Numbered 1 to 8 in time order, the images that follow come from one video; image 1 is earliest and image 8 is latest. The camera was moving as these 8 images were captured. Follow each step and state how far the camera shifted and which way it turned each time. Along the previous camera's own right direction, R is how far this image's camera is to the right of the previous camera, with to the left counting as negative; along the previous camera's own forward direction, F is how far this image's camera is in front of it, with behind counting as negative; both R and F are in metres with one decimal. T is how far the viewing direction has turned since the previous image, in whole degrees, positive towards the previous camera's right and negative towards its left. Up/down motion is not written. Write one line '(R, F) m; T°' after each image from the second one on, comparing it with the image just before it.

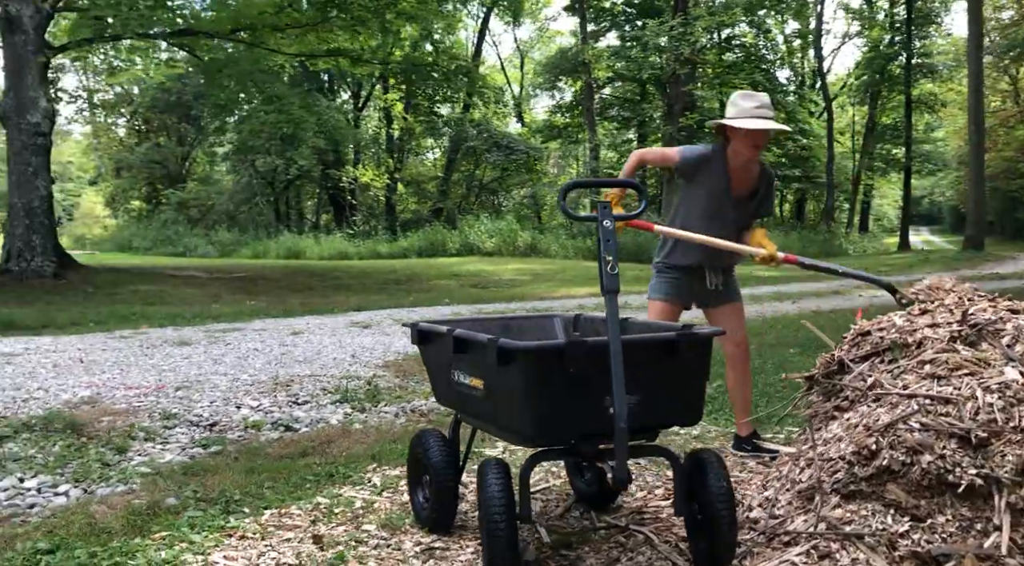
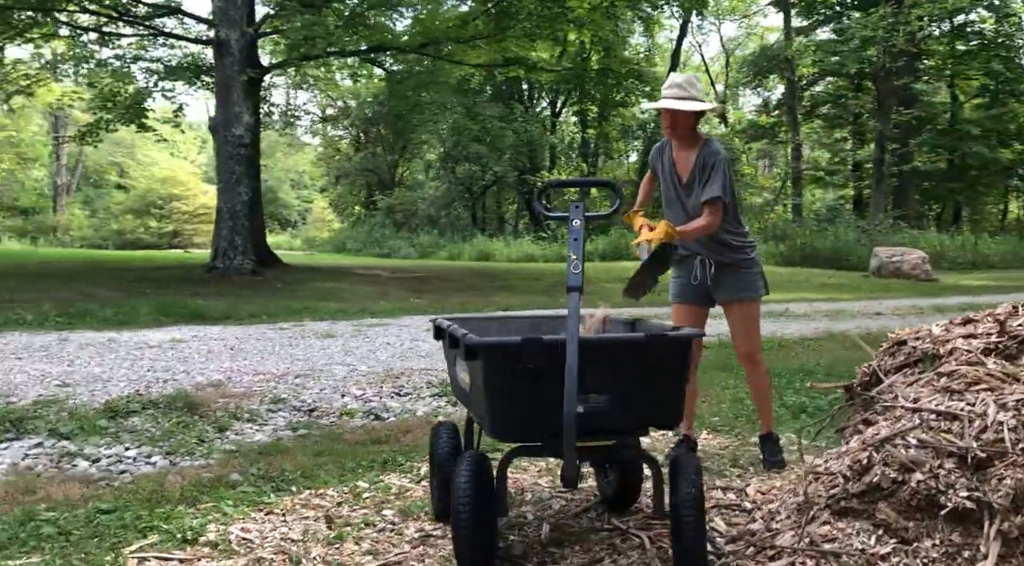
(+1.7, 0.0) m; -15°
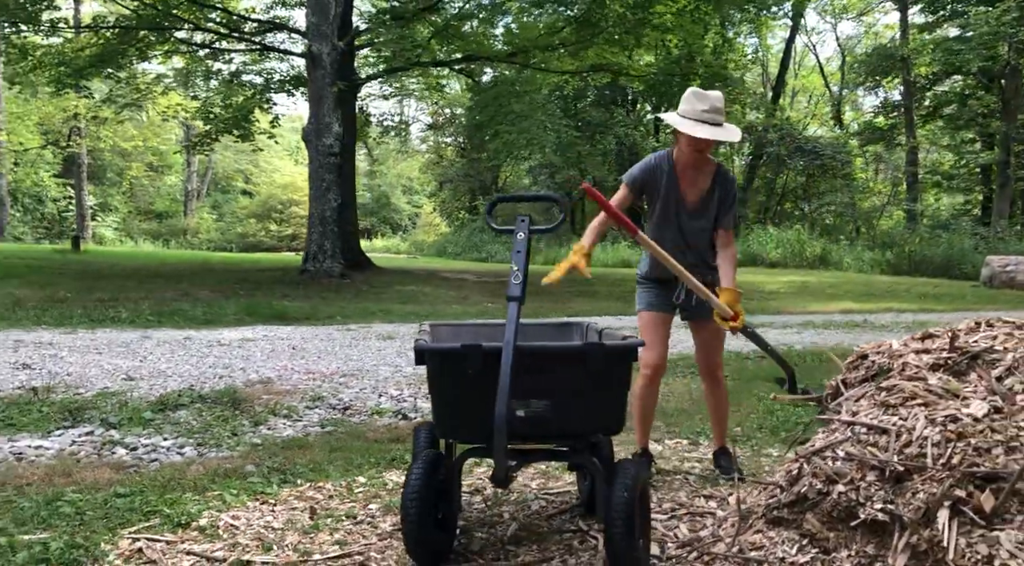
(+1.2, -0.2) m; -9°
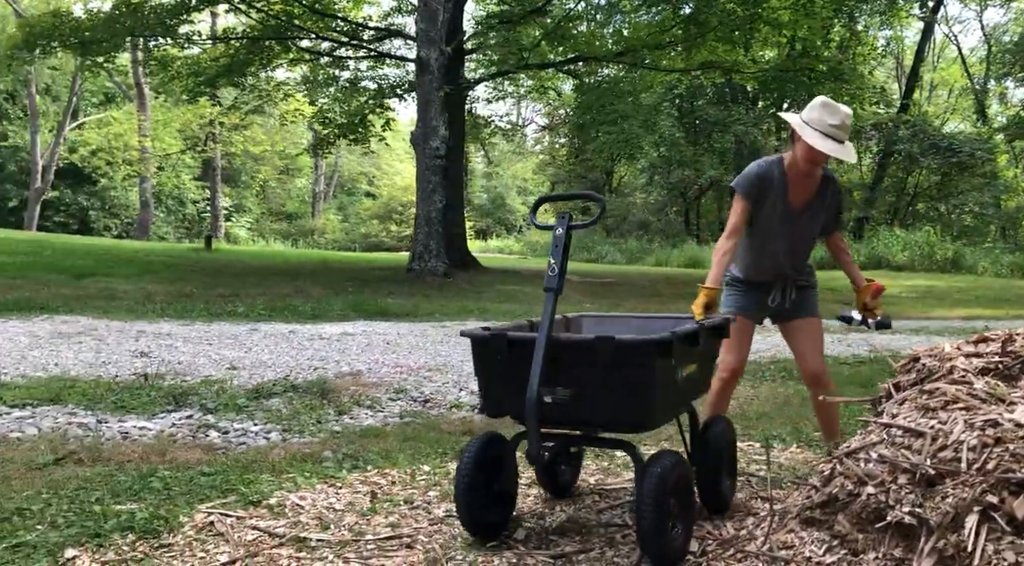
(+0.6, -0.3) m; -7°
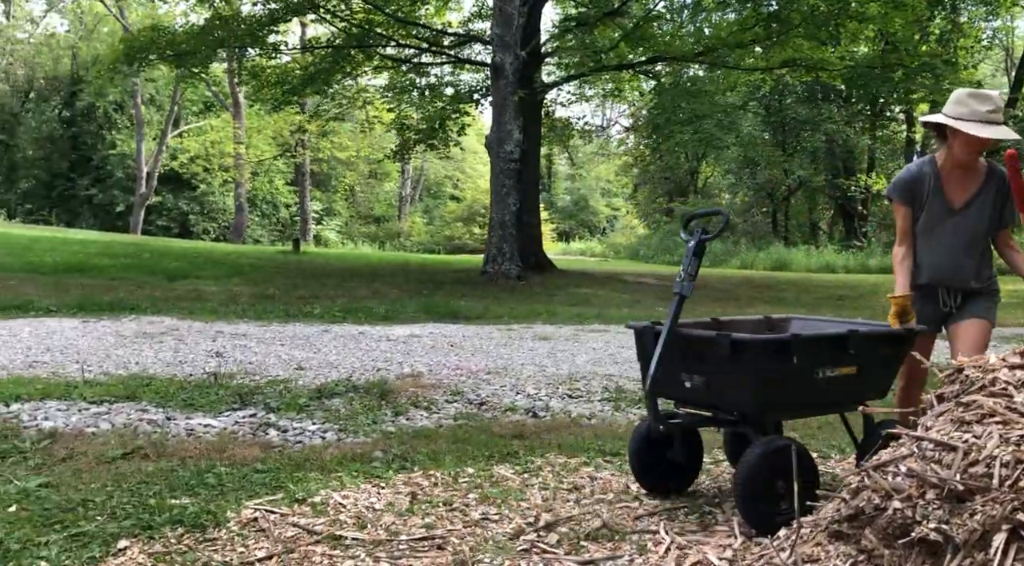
(+0.5, -0.1) m; -5°
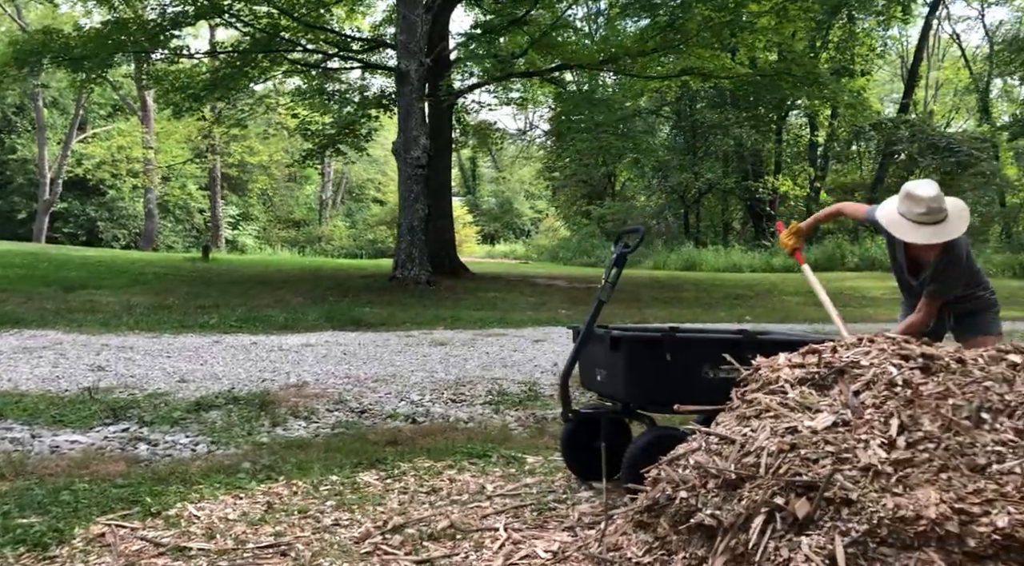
(+0.7, 0.0) m; +2°
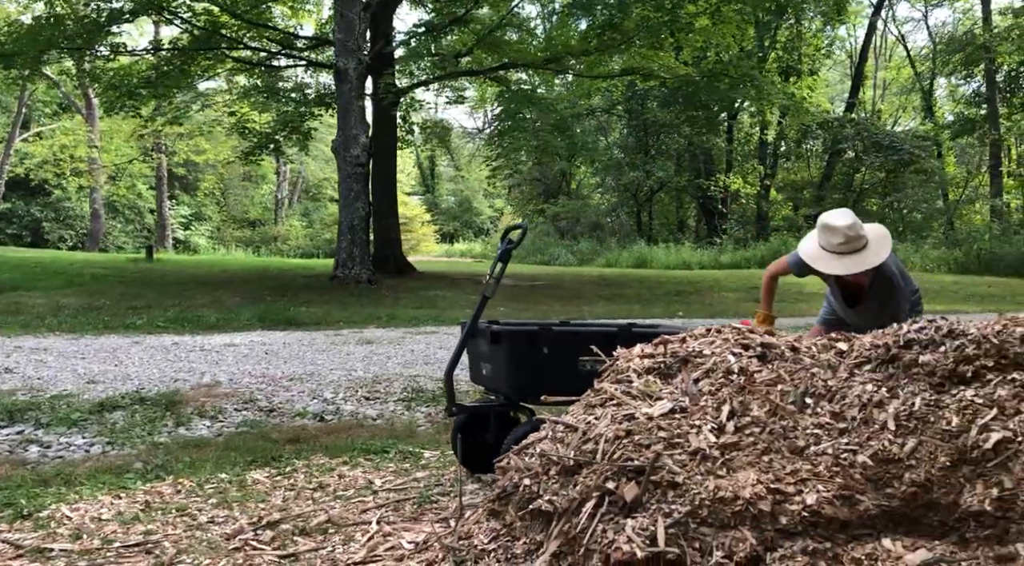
(+0.8, +0.2) m; 0°
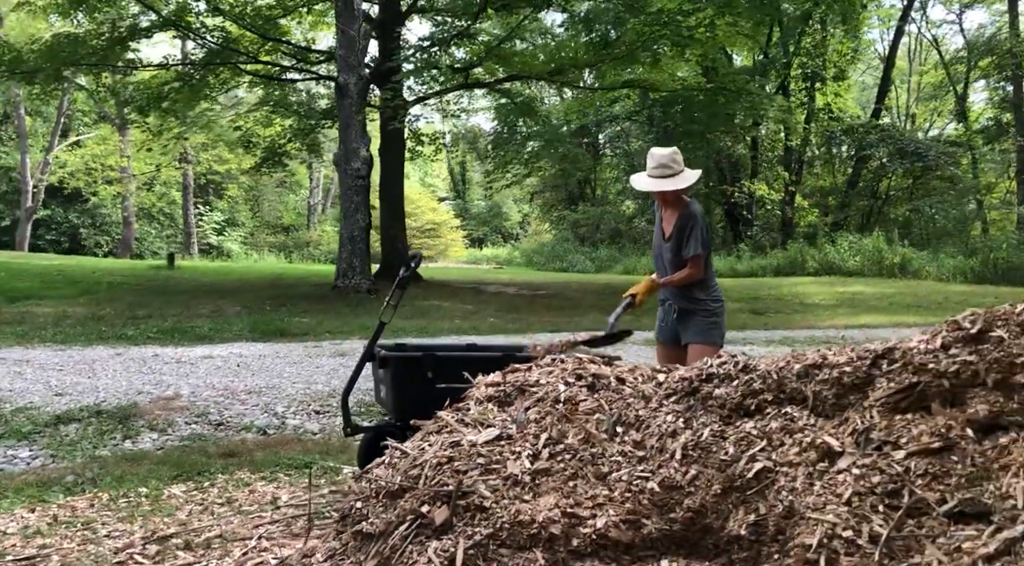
(+1.4, 0.0) m; -5°
